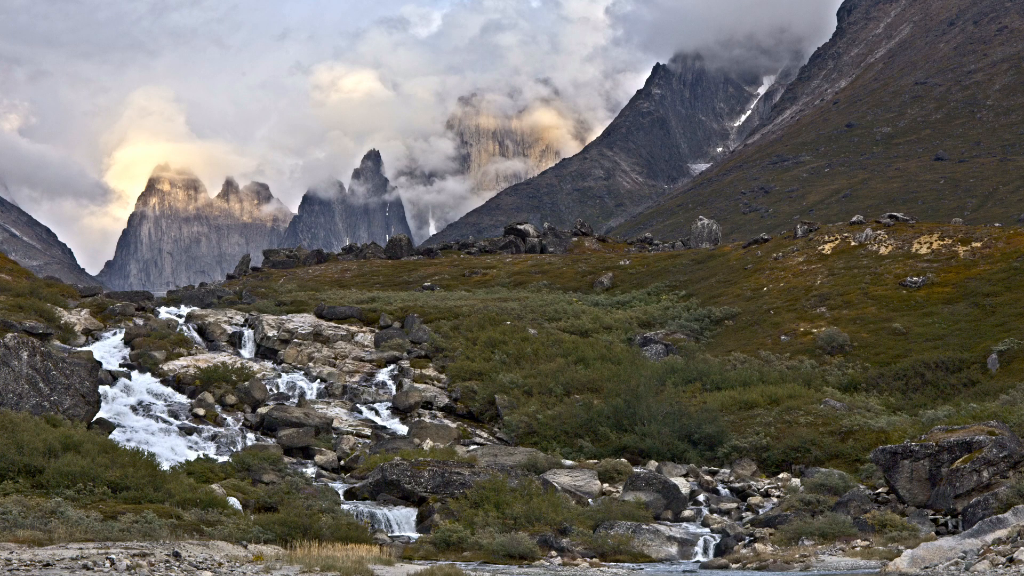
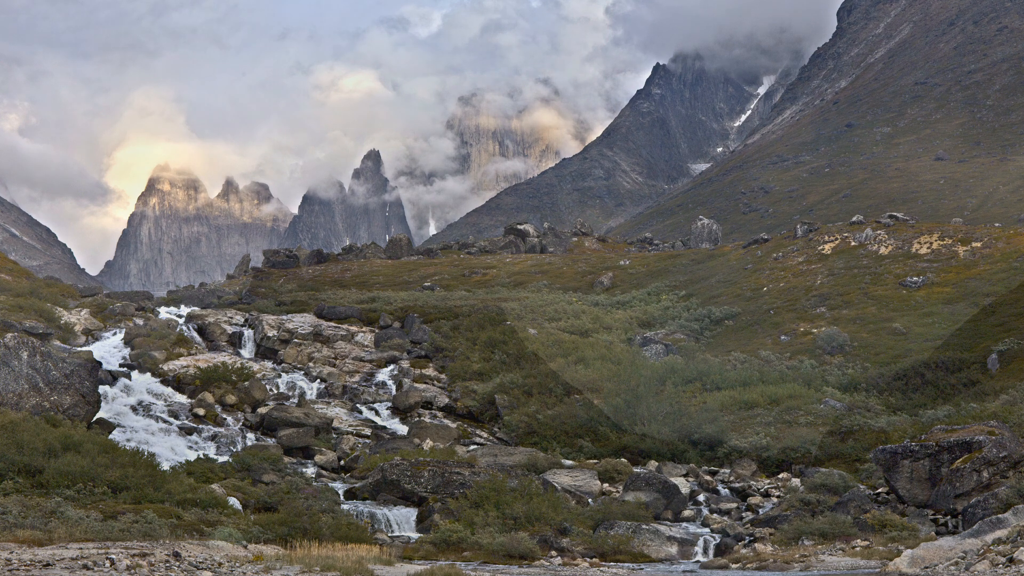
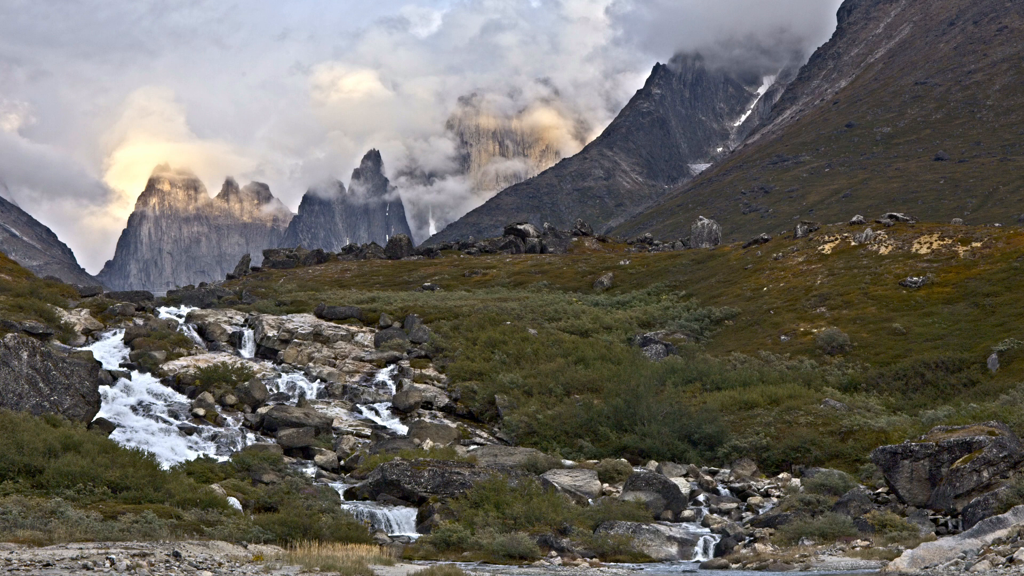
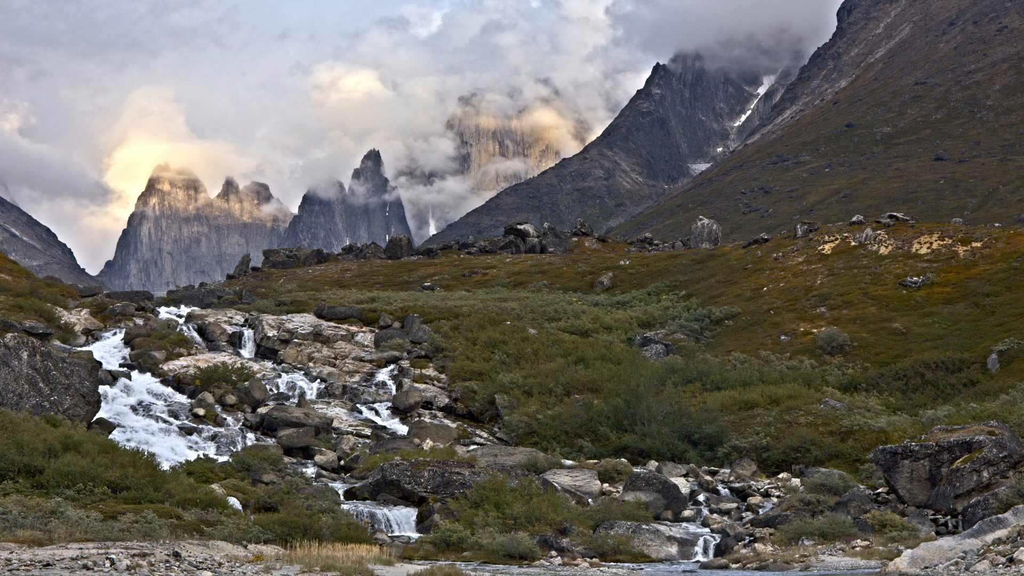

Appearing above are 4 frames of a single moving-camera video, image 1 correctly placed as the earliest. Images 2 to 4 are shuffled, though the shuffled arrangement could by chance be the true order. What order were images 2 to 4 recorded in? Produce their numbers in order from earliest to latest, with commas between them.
3, 4, 2
